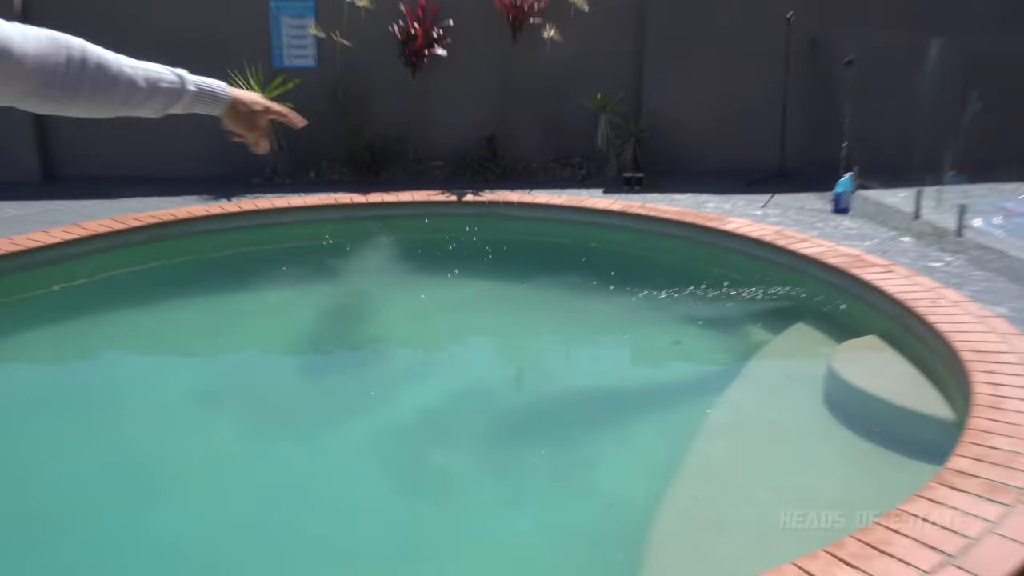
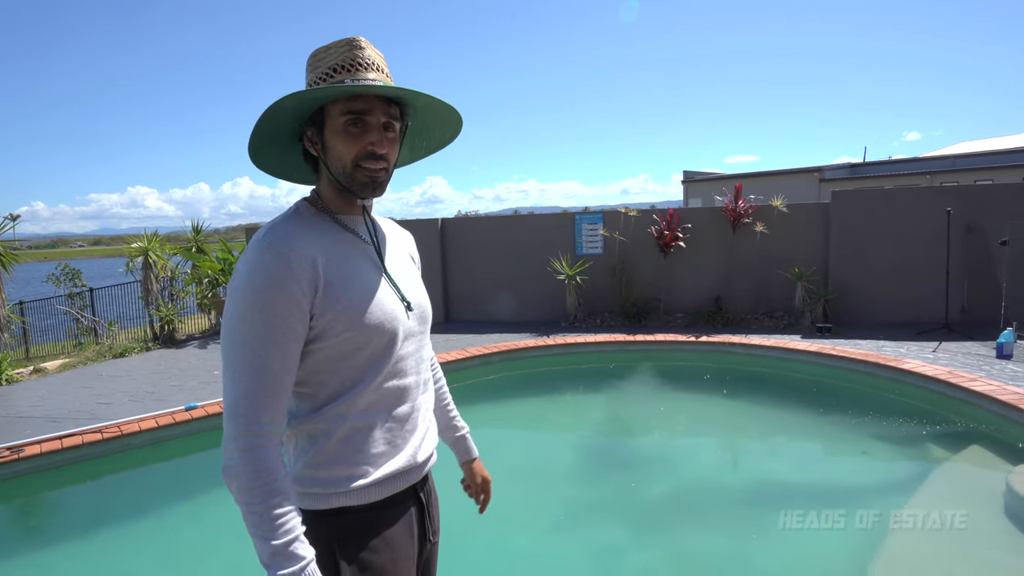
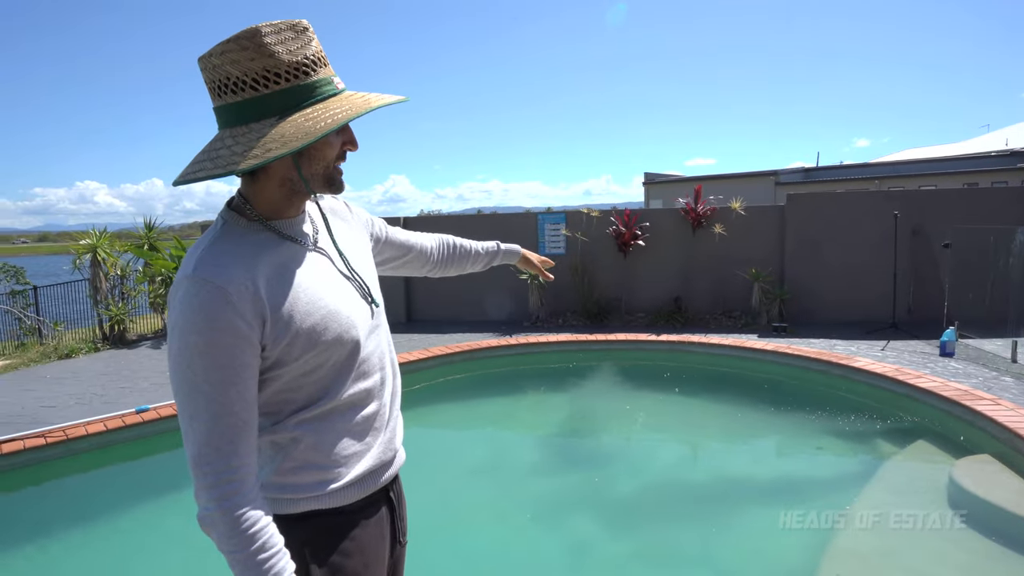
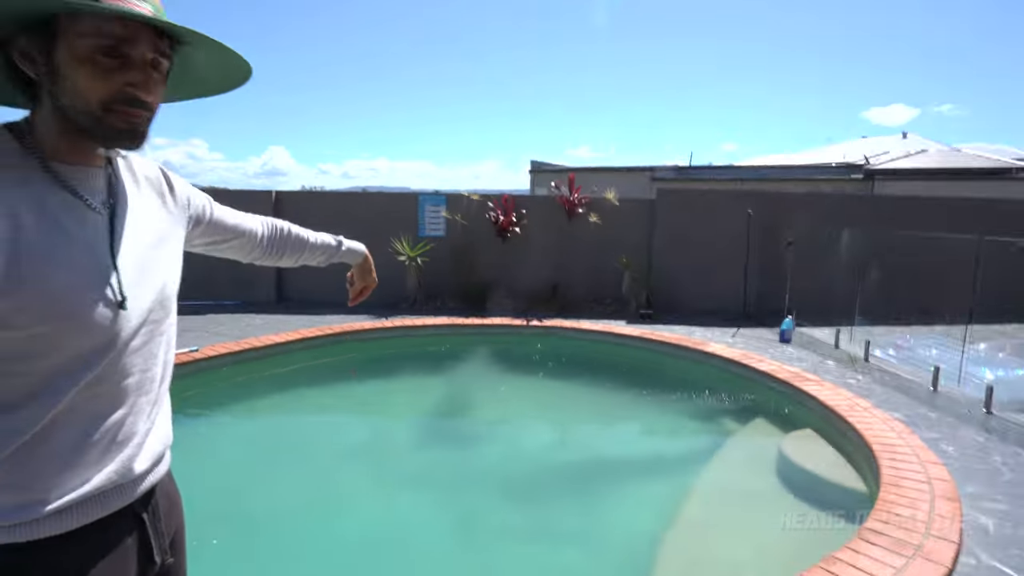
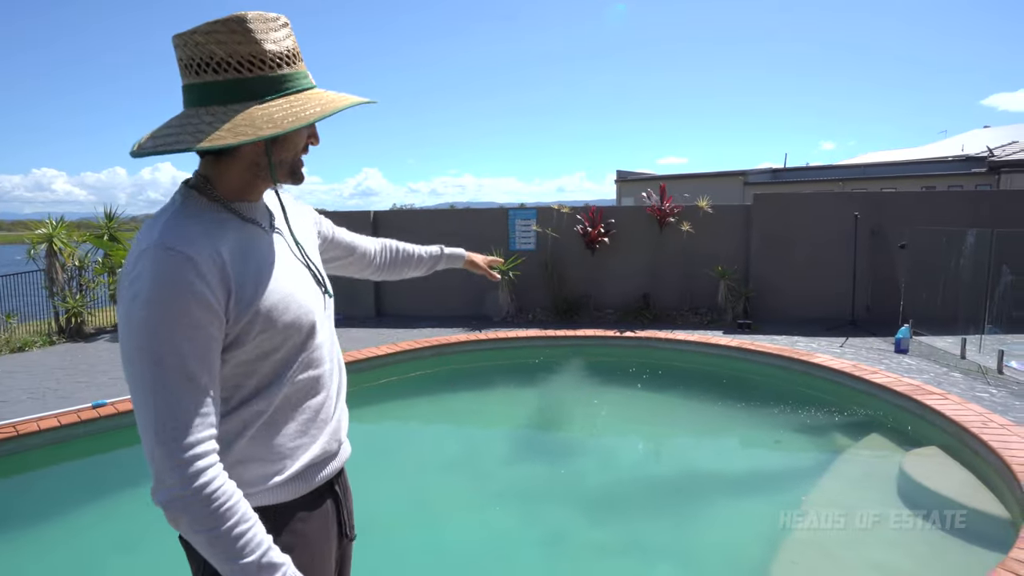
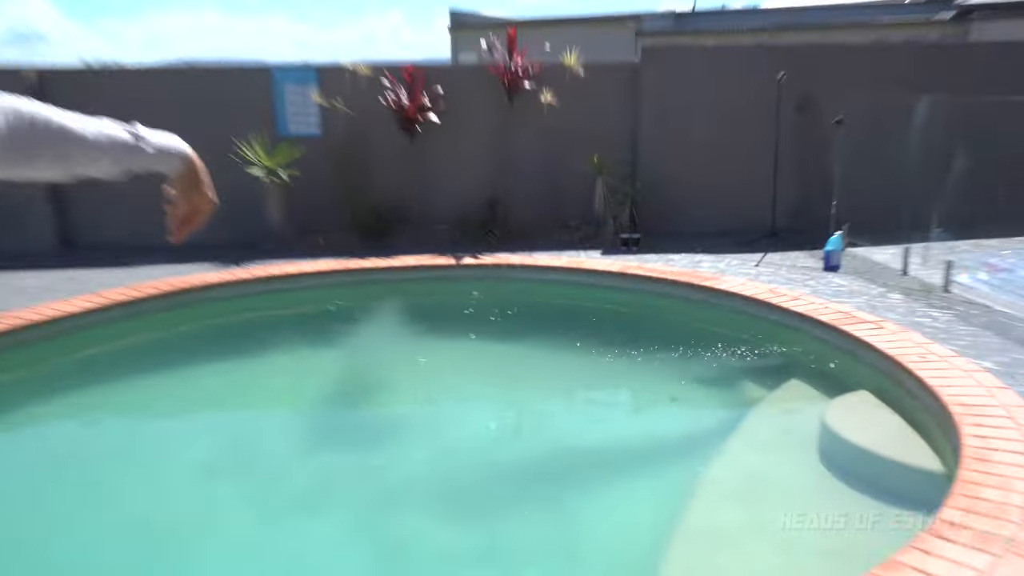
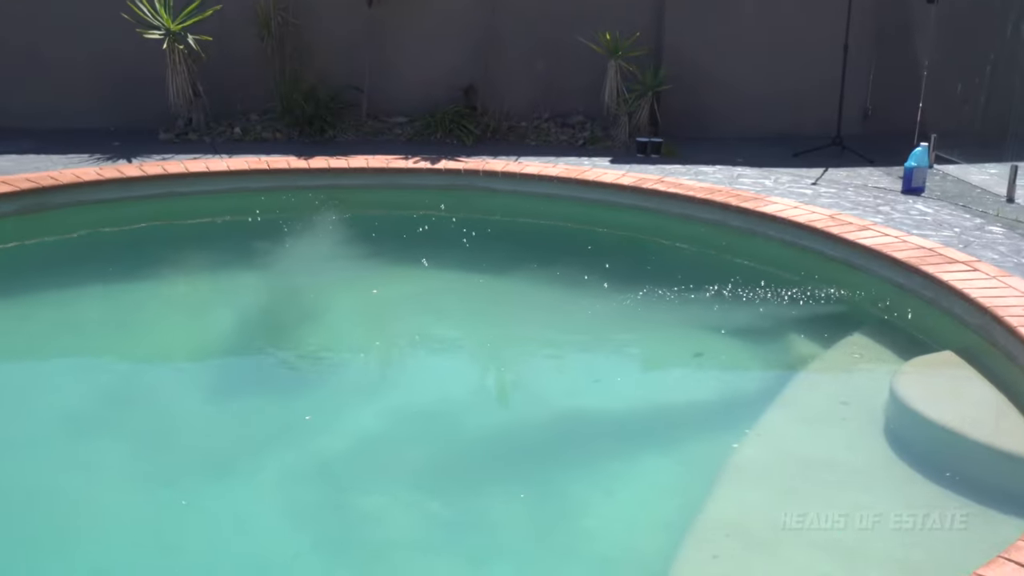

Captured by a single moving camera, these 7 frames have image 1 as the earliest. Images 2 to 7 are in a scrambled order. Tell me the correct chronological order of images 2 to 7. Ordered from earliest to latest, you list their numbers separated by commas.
7, 6, 4, 5, 3, 2
